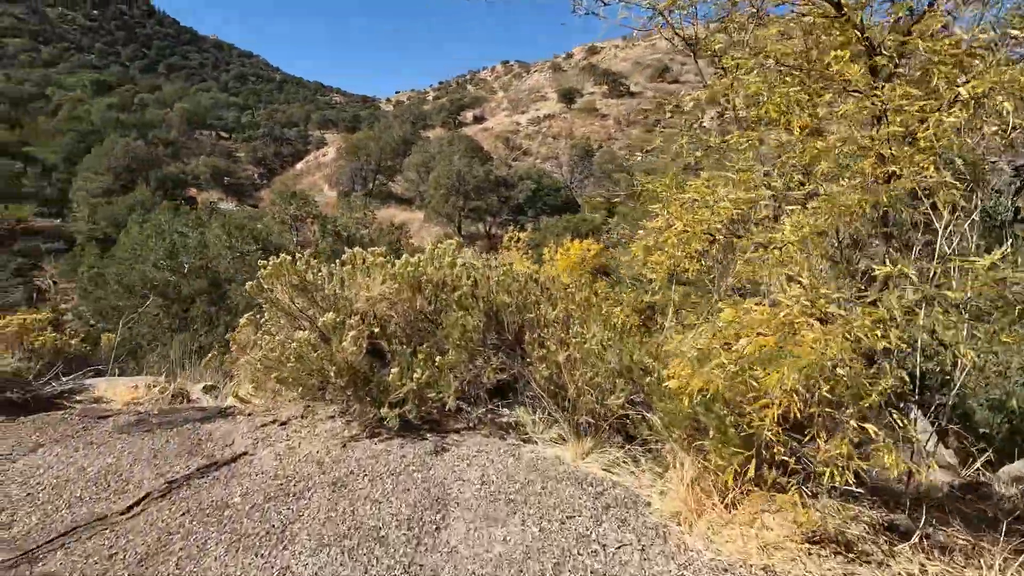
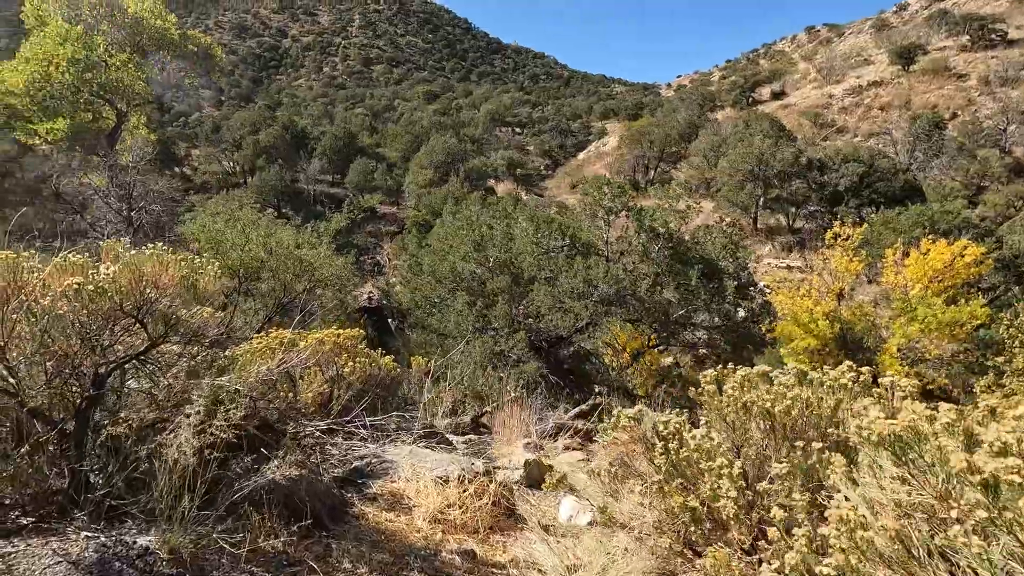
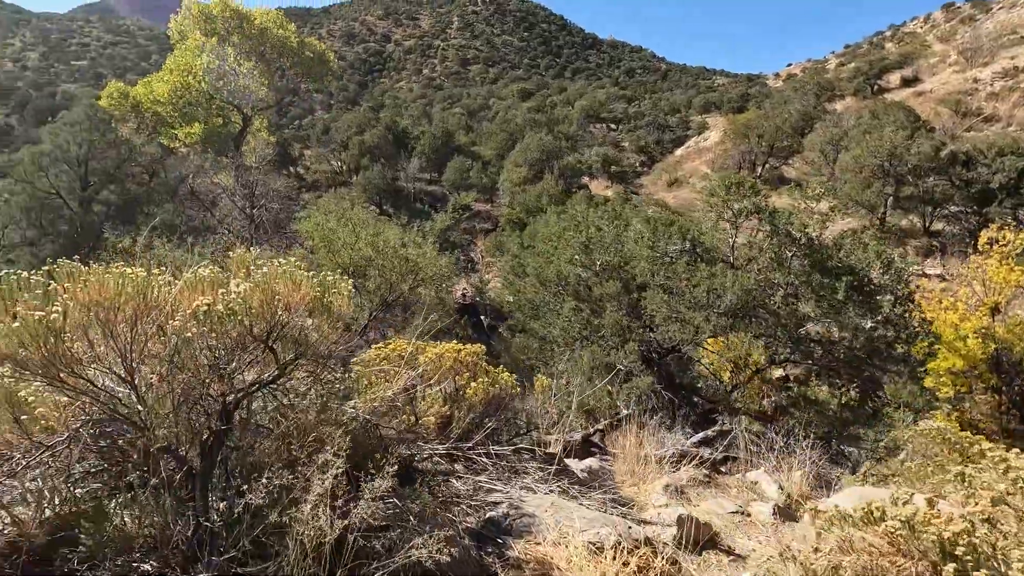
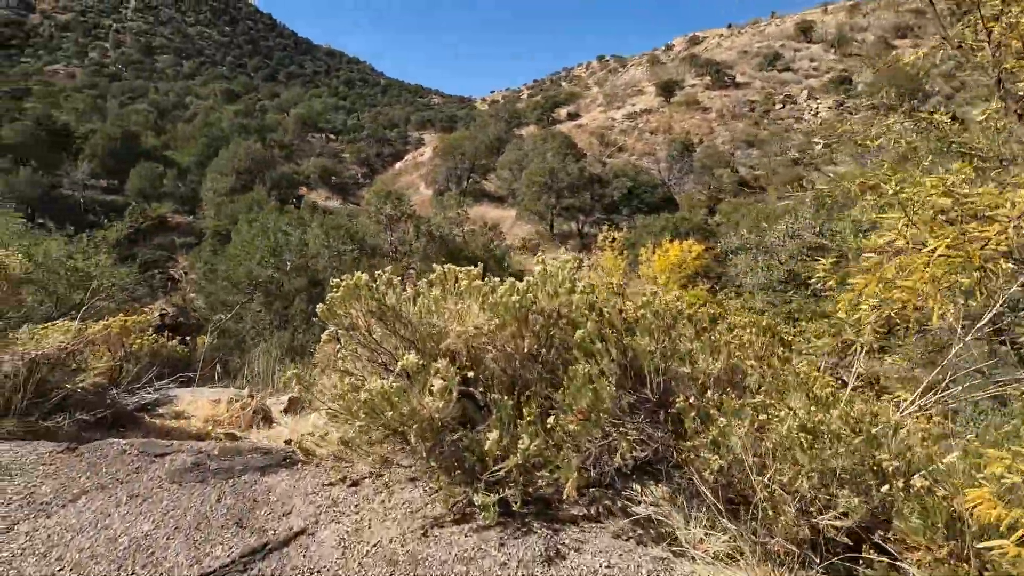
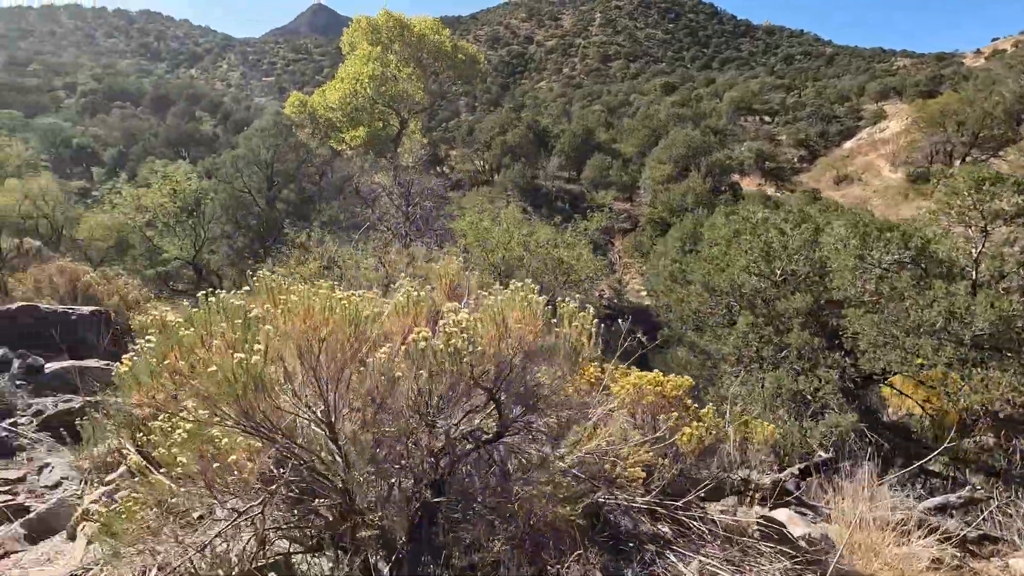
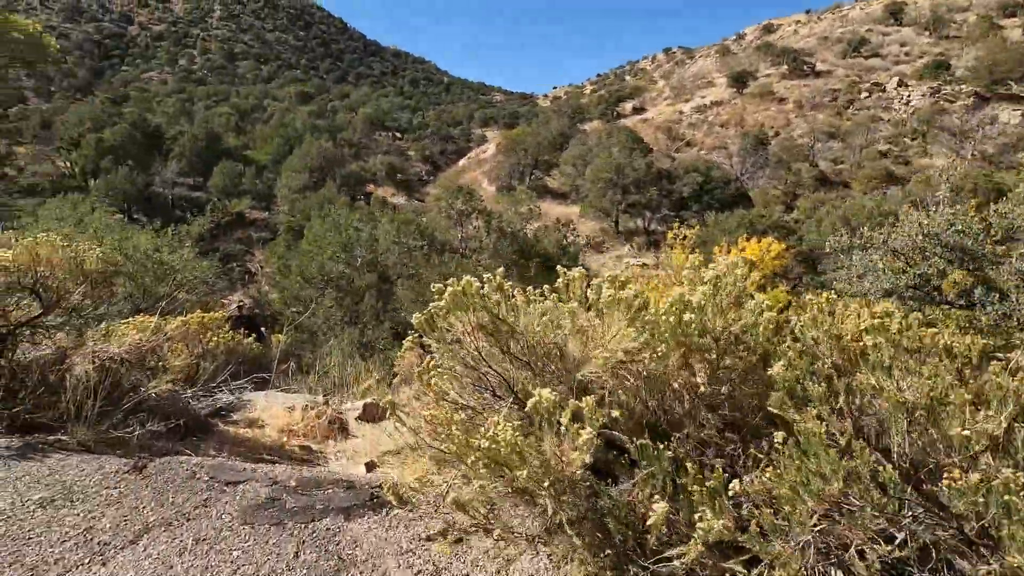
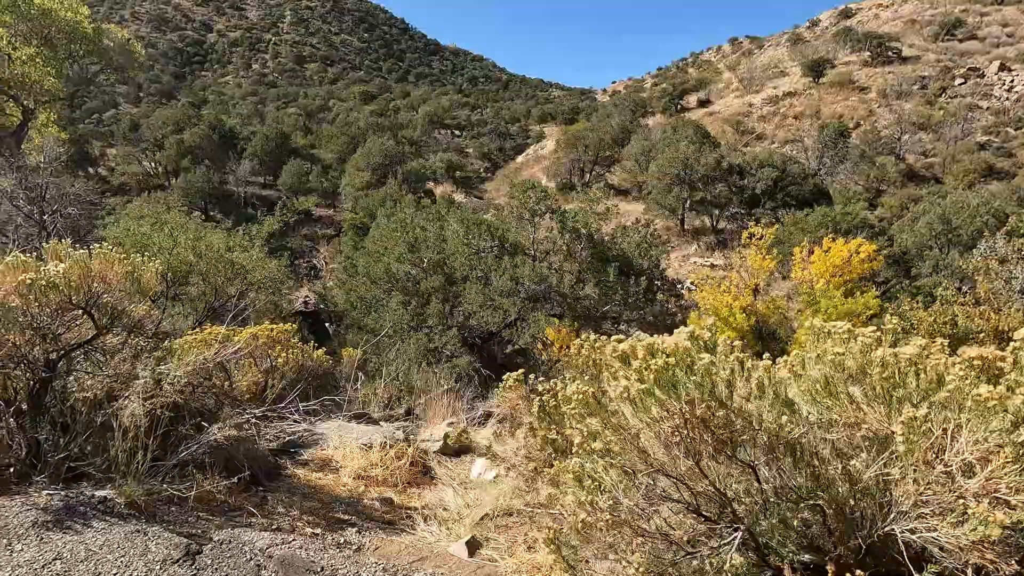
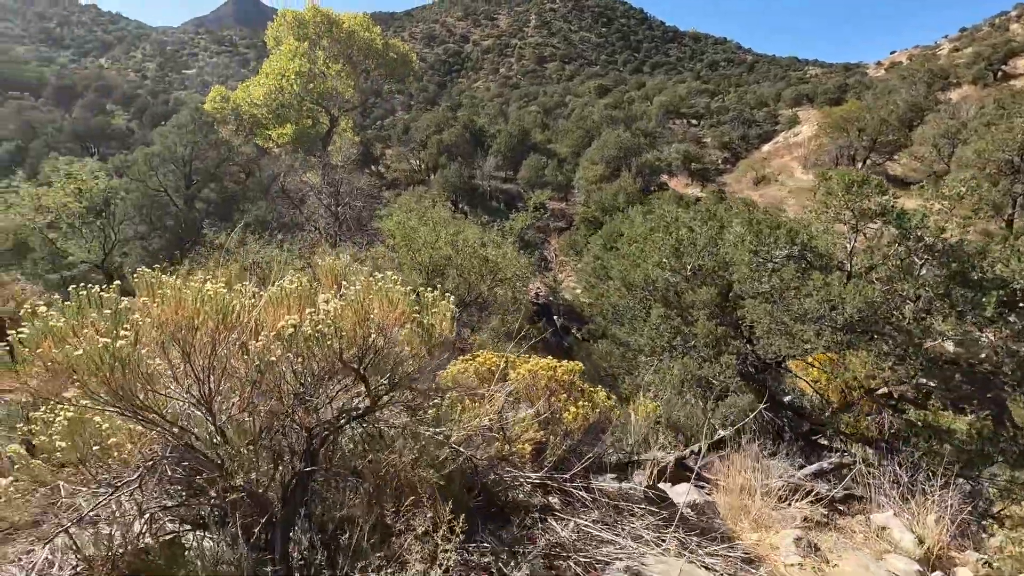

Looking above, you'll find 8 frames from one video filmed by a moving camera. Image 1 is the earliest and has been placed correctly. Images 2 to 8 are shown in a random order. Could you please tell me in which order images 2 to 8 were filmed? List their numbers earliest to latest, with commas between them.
4, 6, 7, 2, 3, 8, 5
